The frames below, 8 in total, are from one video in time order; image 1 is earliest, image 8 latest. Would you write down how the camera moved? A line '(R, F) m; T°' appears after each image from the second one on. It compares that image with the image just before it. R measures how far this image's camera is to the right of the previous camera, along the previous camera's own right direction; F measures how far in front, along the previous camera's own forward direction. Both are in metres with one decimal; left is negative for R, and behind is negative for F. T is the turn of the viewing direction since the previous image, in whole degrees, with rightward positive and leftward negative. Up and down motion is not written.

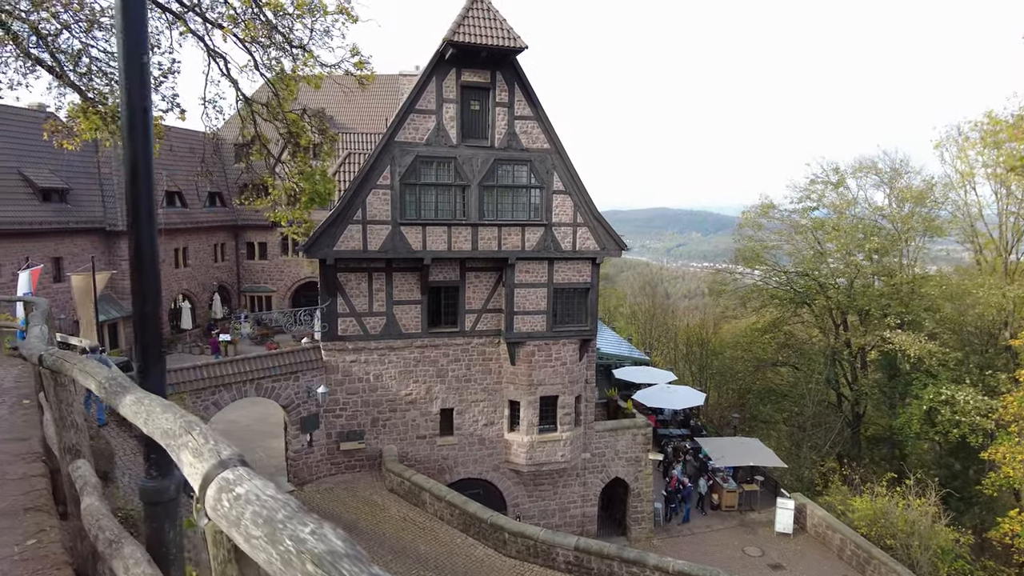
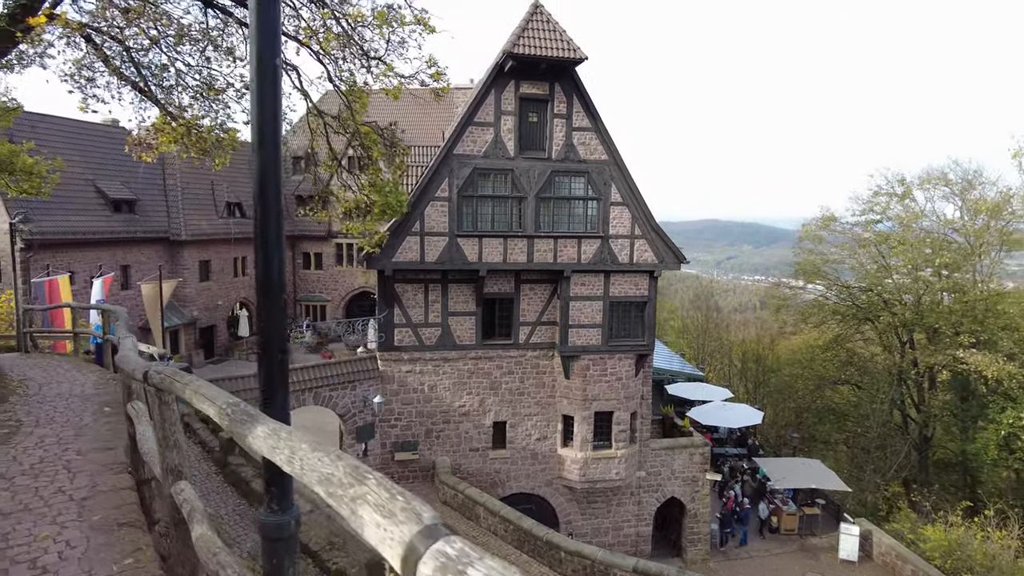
(-0.2, +0.1) m; -4°
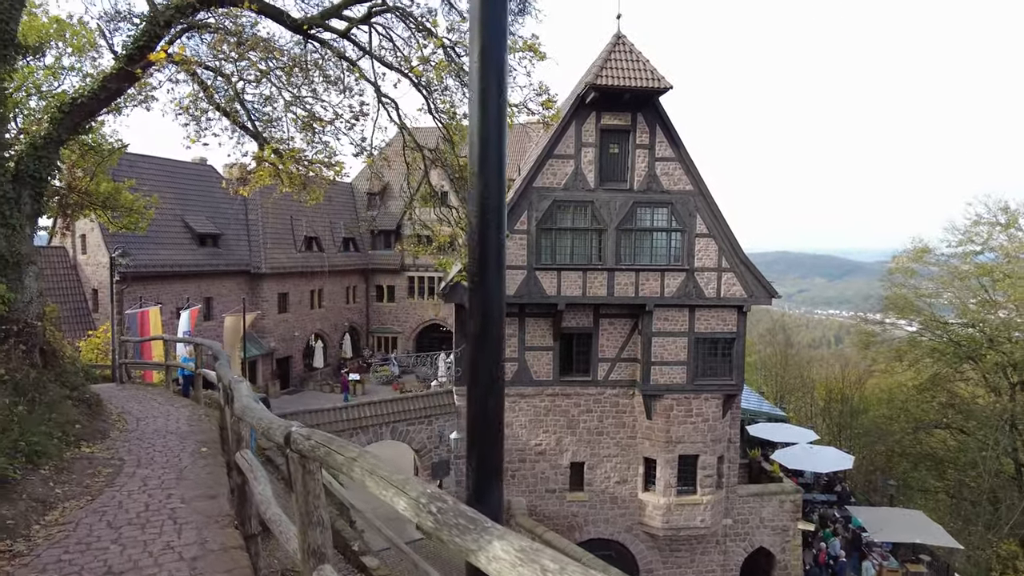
(-0.4, +0.3) m; -5°
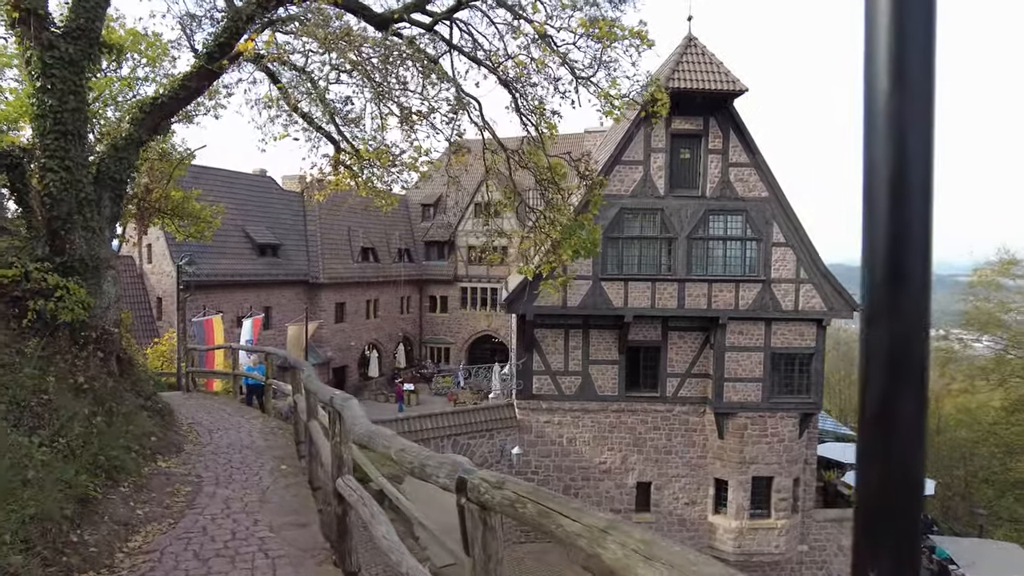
(-0.4, +0.4) m; -4°
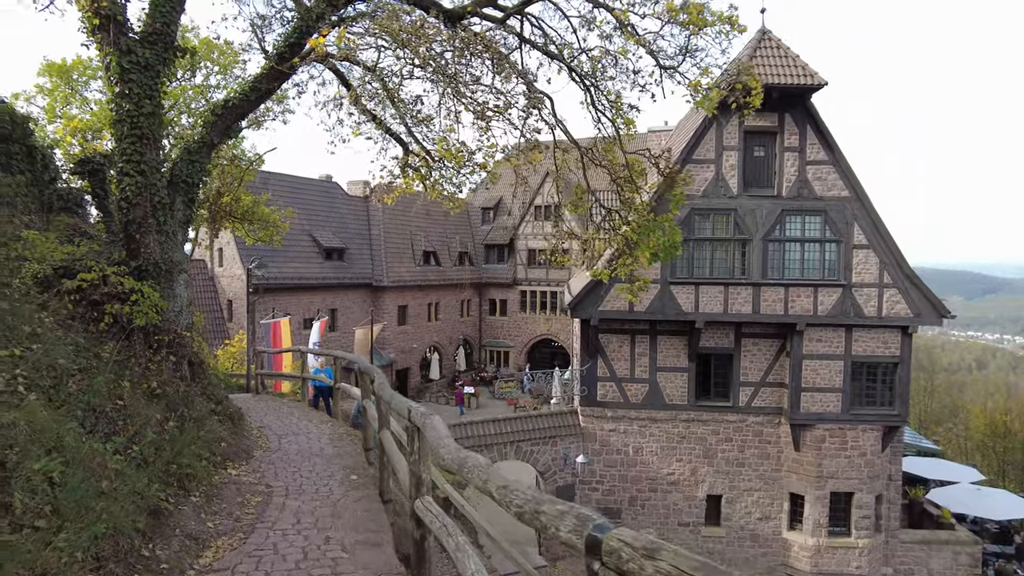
(-0.1, +0.2) m; -5°
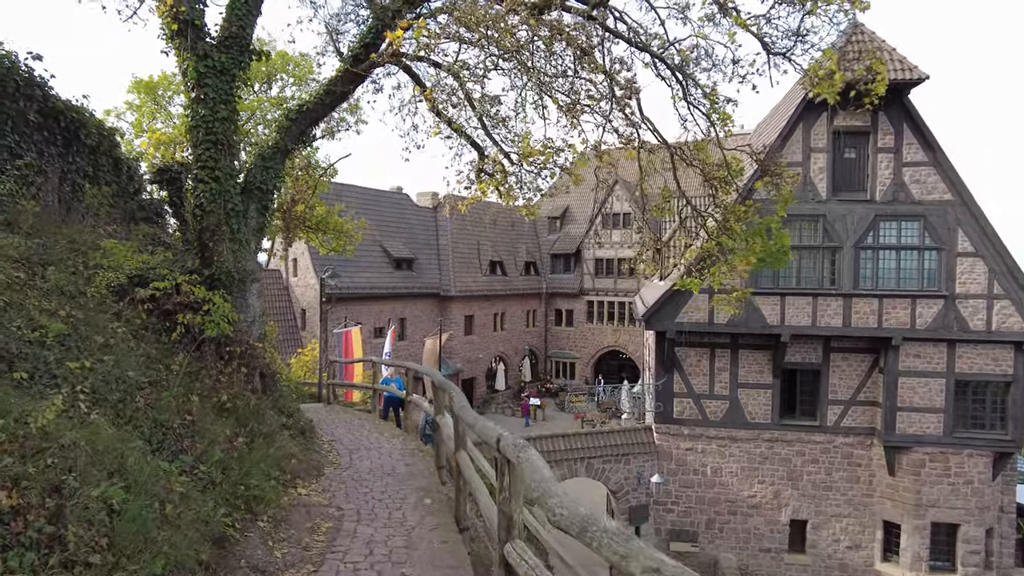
(-0.1, +0.3) m; -6°
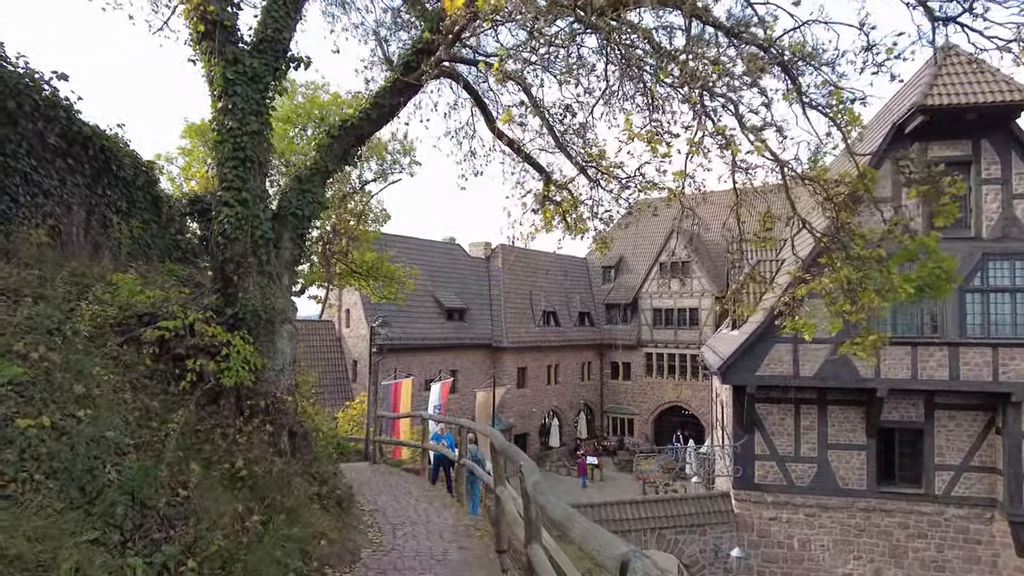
(-0.2, +0.8) m; -4°
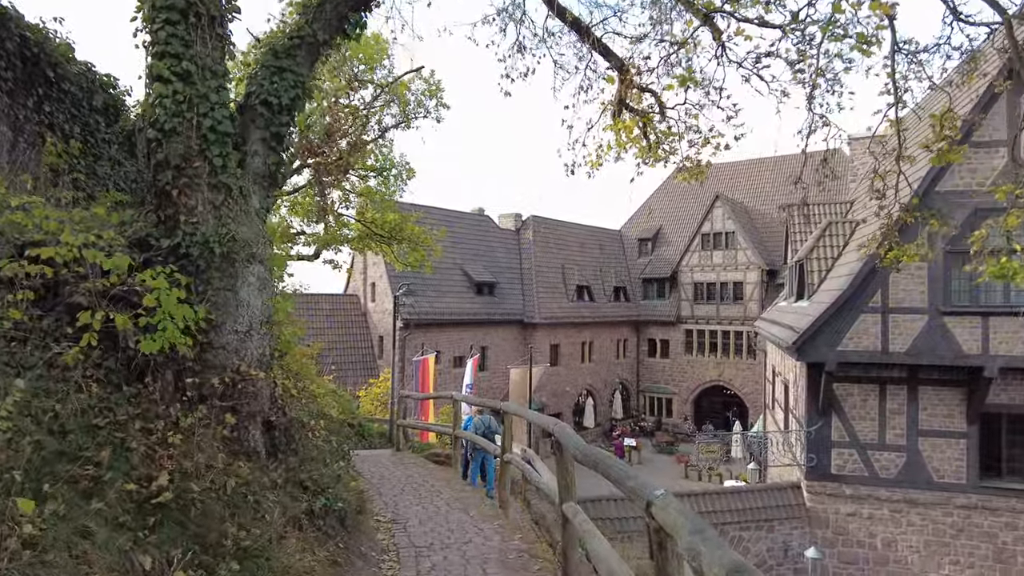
(-0.2, +1.4) m; -2°
